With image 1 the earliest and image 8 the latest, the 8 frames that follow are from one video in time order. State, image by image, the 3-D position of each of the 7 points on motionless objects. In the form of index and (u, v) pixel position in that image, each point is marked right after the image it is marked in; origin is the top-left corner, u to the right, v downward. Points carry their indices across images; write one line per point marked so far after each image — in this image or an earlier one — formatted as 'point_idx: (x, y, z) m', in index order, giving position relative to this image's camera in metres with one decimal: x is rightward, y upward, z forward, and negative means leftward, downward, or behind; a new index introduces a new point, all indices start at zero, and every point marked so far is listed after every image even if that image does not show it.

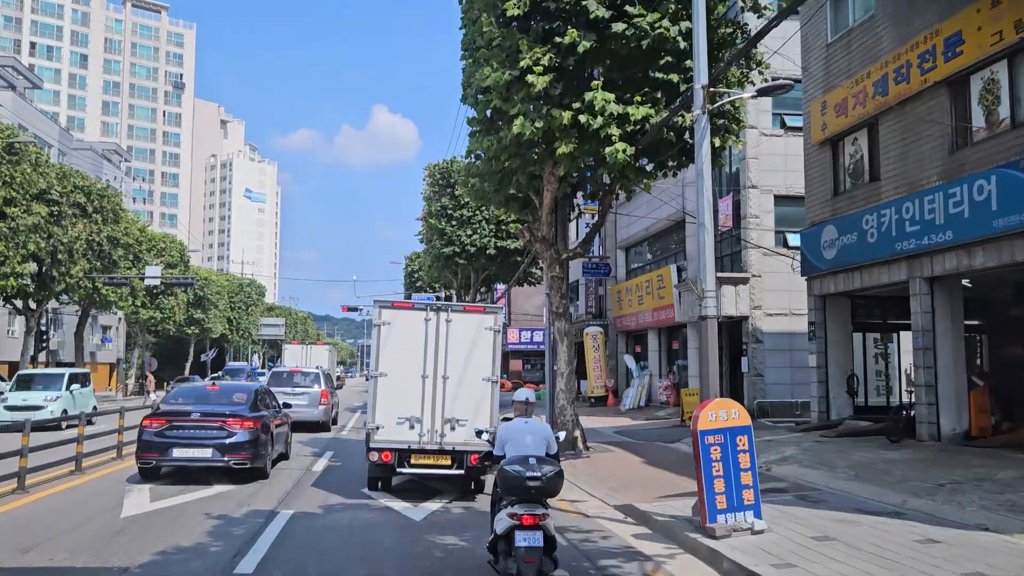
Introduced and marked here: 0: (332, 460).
0: (-3.6, -3.4, +15.8) m
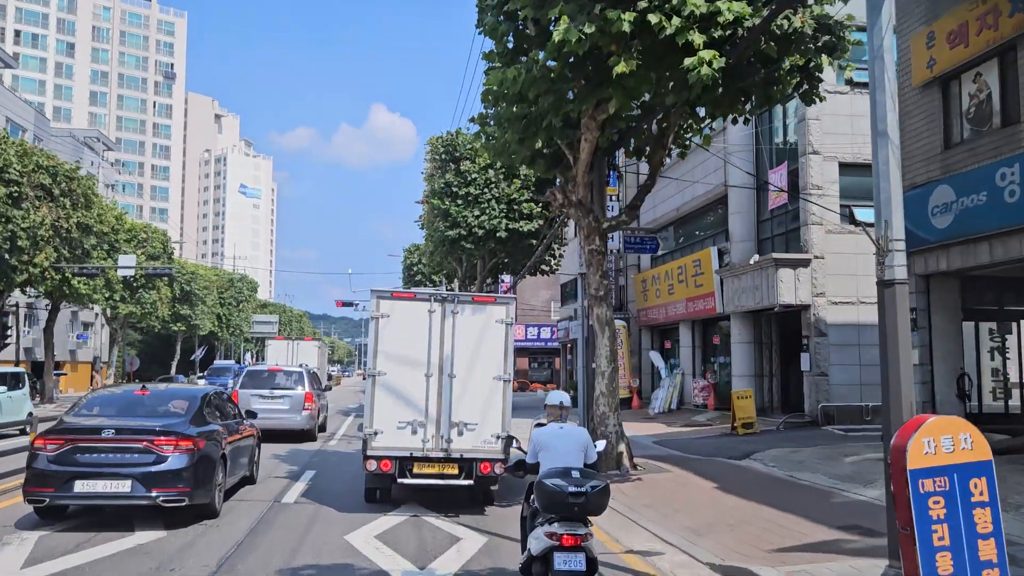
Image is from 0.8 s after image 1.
0: (-3.2, -3.1, +12.6) m
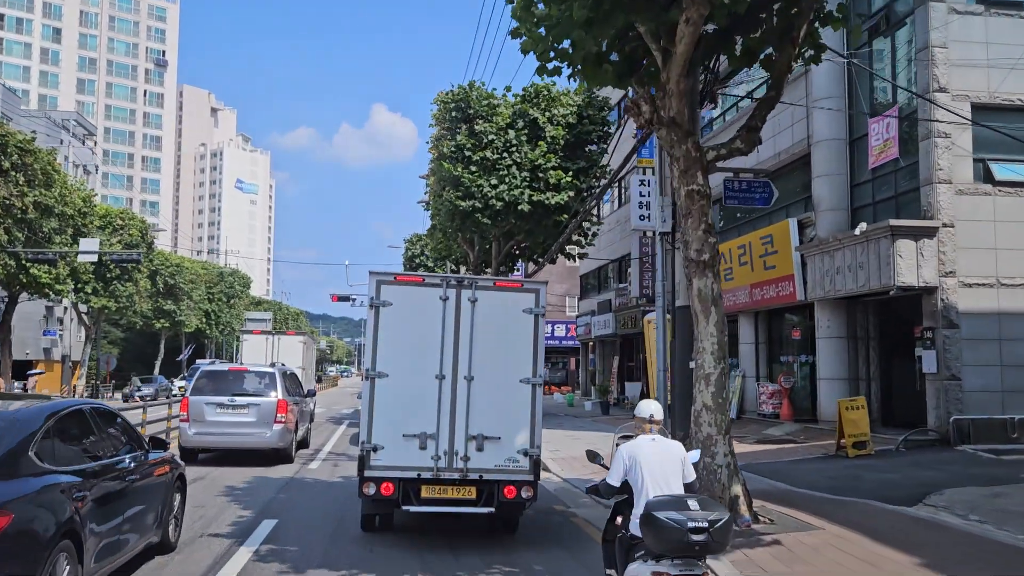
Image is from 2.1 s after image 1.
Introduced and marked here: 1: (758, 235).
0: (-2.6, -2.6, +8.4) m
1: (+5.7, +1.3, +18.4) m
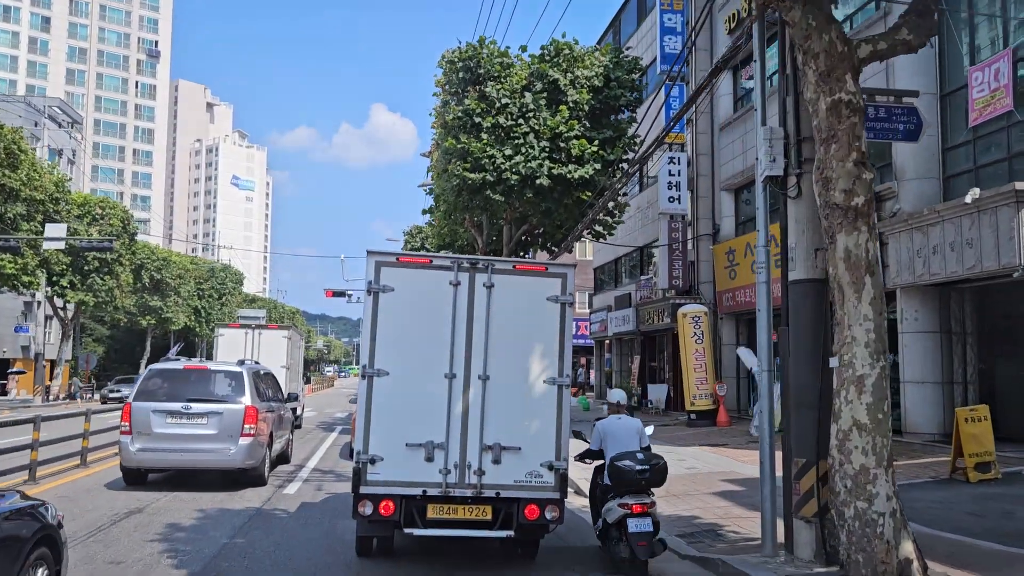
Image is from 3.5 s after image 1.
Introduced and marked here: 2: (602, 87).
0: (-2.2, -2.3, +5.7) m
1: (+6.0, +1.5, +15.6) m
2: (+2.1, +4.7, +18.5) m
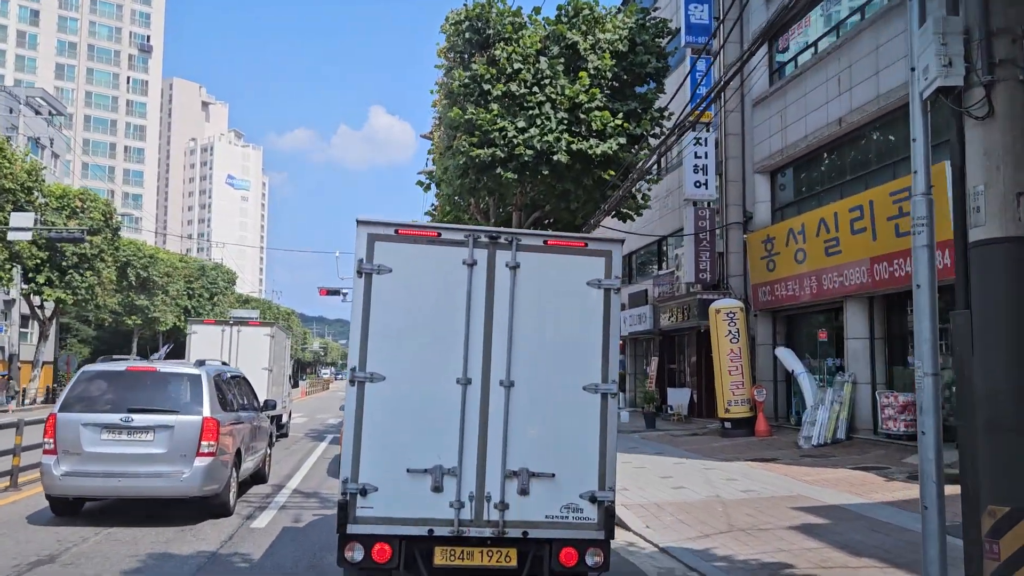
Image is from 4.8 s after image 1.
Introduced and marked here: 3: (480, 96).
0: (-1.9, -2.1, +3.5) m
1: (+6.3, +1.7, +13.5) m
2: (+2.4, +4.9, +16.3) m
3: (-0.6, +3.8, +15.9) m
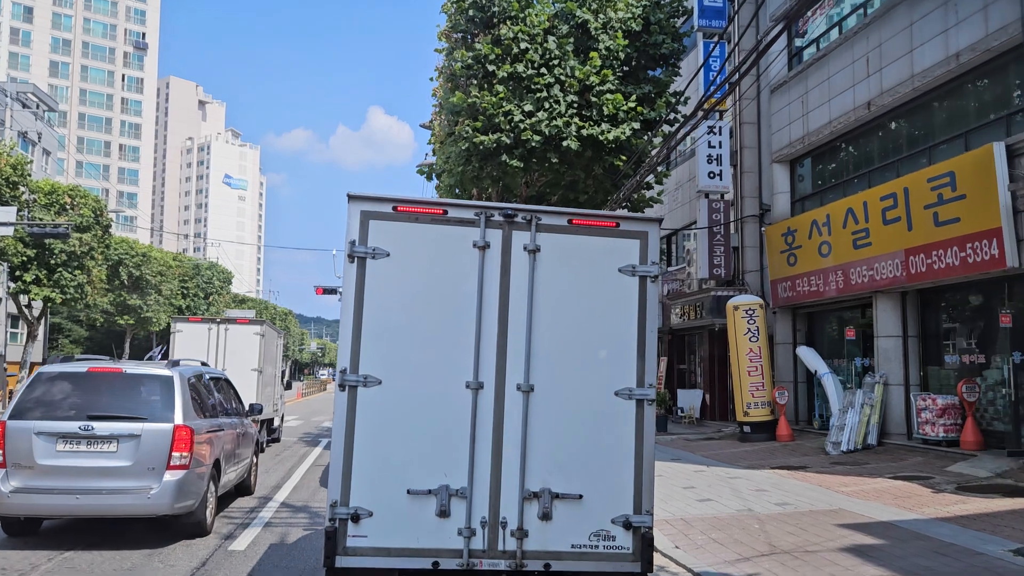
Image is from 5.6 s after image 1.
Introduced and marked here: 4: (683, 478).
0: (-1.7, -2.0, +2.5) m
1: (+6.4, +1.8, +12.5) m
2: (+2.5, +4.9, +15.3) m
3: (-0.5, +3.9, +14.9) m
4: (+2.6, -2.8, +11.9) m
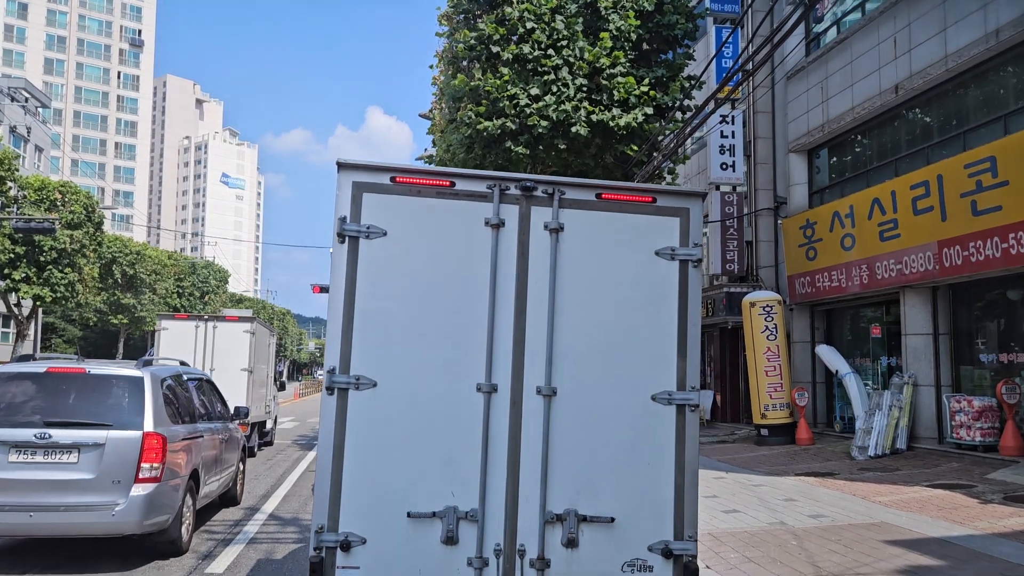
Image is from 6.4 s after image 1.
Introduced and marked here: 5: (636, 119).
0: (-1.6, -1.9, +1.6) m
1: (+6.5, +1.9, +11.6) m
2: (+2.6, +5.0, +14.5) m
3: (-0.4, +4.0, +14.0) m
4: (+2.7, -2.8, +11.1) m
5: (+2.2, +2.9, +13.8) m
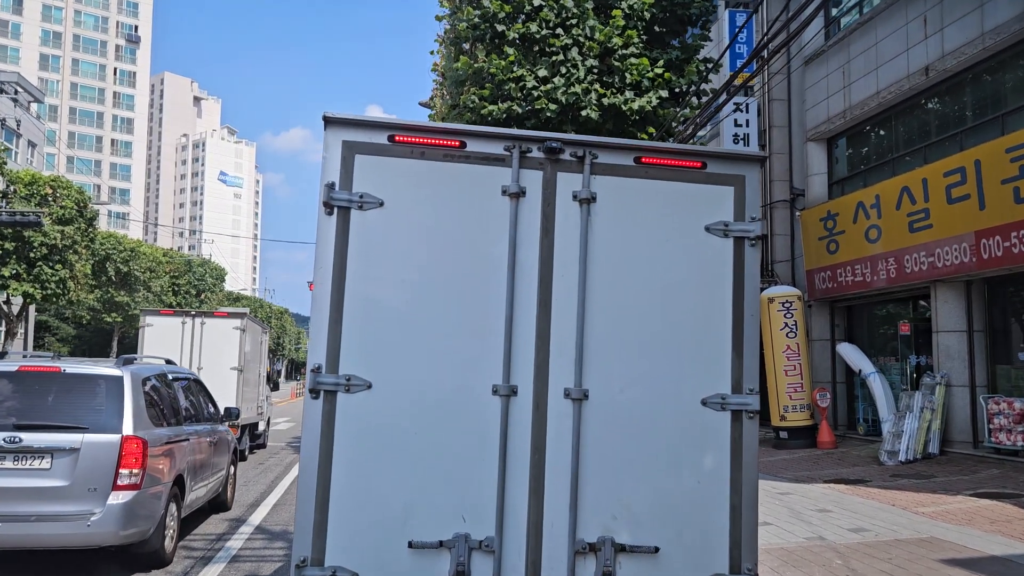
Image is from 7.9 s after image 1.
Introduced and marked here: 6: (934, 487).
0: (-1.5, -1.9, +0.8) m
1: (+6.6, +2.0, +10.8) m
2: (+2.7, +5.1, +13.7) m
3: (-0.3, +4.1, +13.2) m
4: (+2.8, -2.7, +10.3) m
5: (+2.3, +3.0, +13.0) m
6: (+5.4, -2.6, +10.2) m
